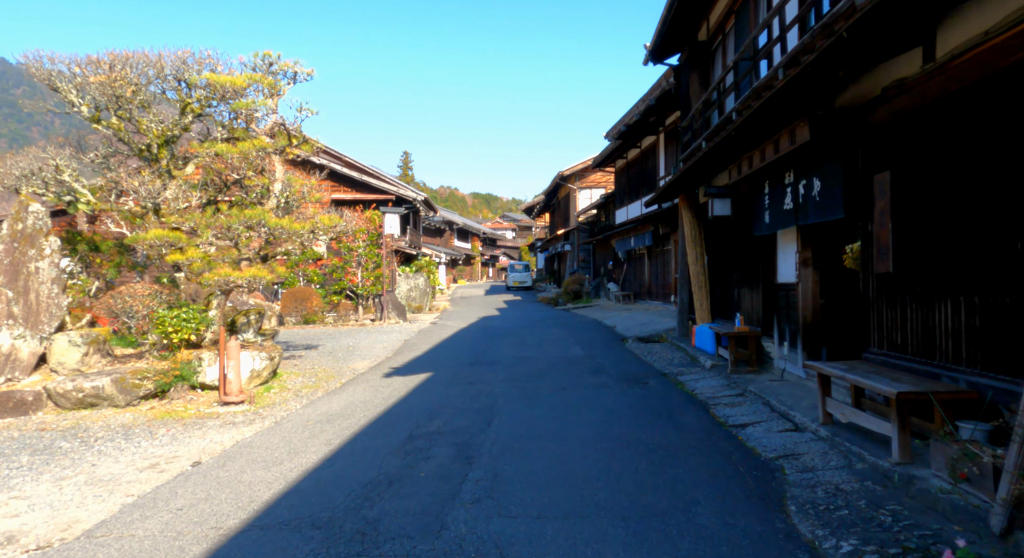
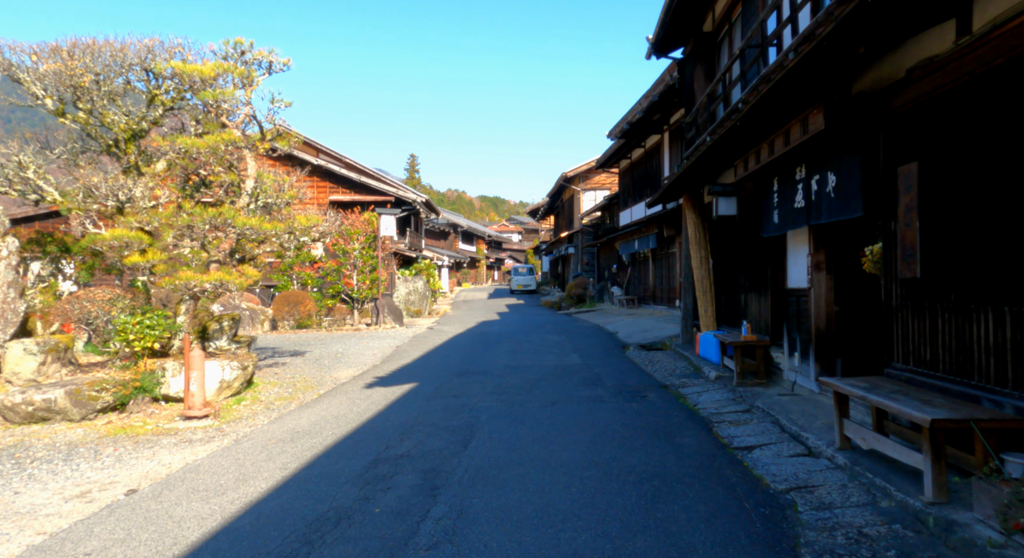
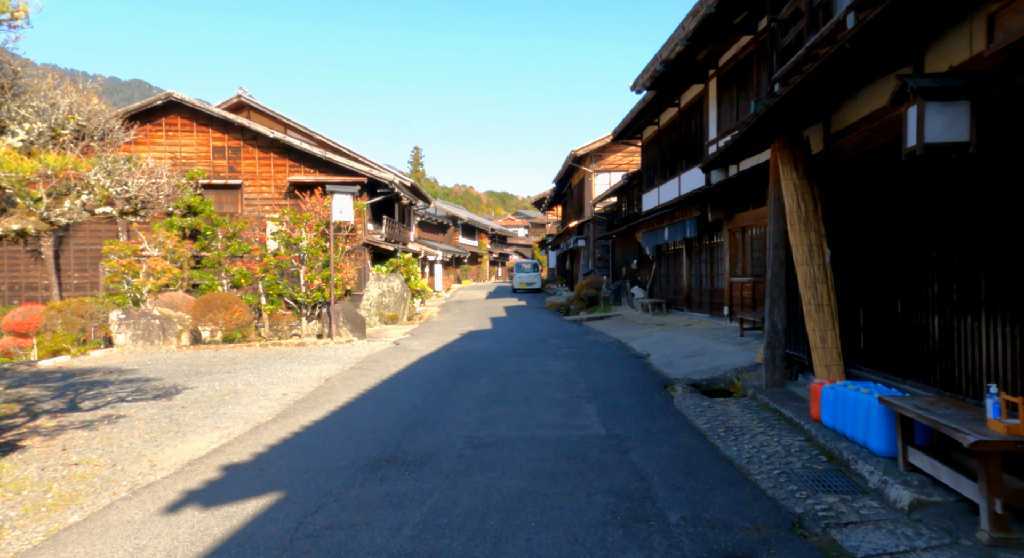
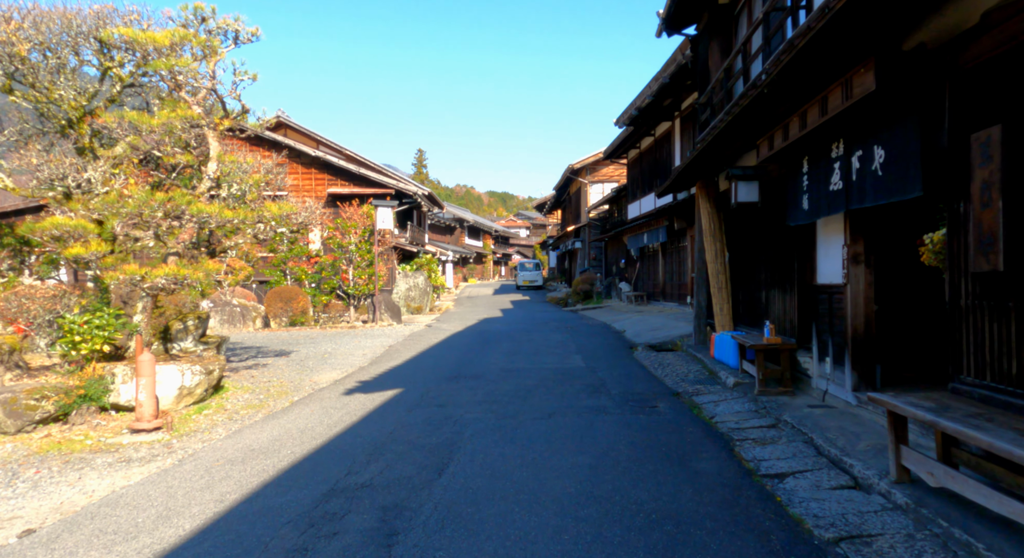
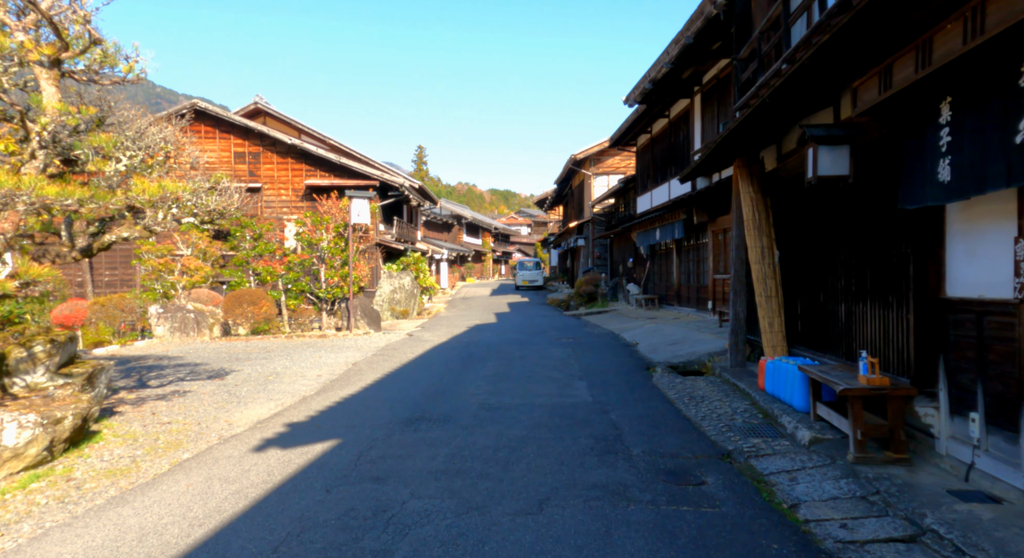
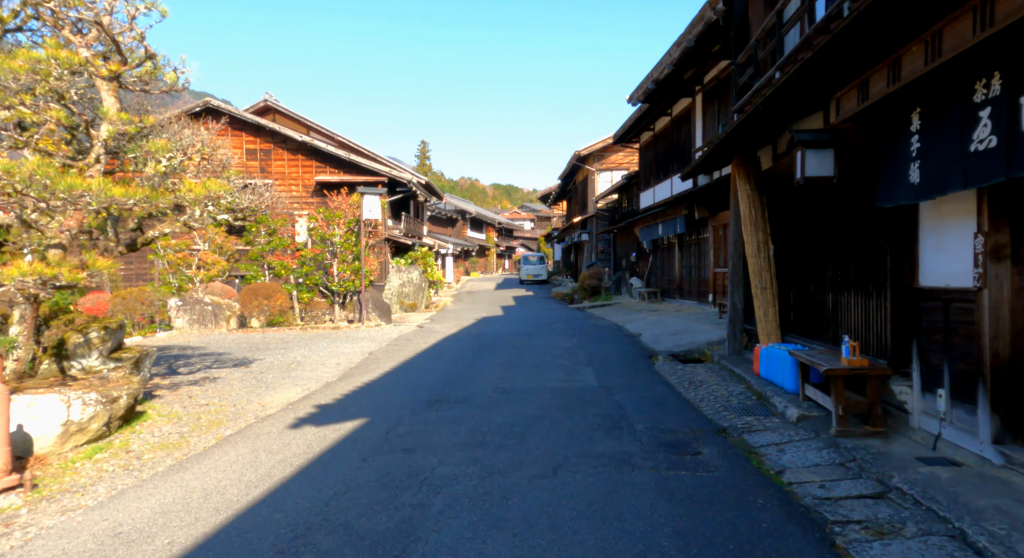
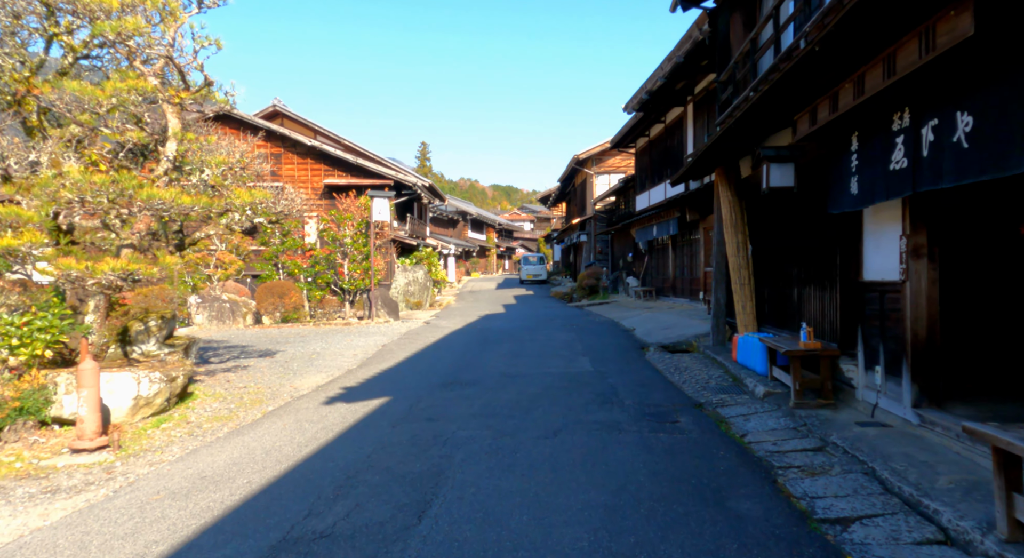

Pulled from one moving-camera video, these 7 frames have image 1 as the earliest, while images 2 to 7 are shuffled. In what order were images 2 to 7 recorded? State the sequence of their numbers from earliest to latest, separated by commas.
2, 4, 7, 6, 5, 3
